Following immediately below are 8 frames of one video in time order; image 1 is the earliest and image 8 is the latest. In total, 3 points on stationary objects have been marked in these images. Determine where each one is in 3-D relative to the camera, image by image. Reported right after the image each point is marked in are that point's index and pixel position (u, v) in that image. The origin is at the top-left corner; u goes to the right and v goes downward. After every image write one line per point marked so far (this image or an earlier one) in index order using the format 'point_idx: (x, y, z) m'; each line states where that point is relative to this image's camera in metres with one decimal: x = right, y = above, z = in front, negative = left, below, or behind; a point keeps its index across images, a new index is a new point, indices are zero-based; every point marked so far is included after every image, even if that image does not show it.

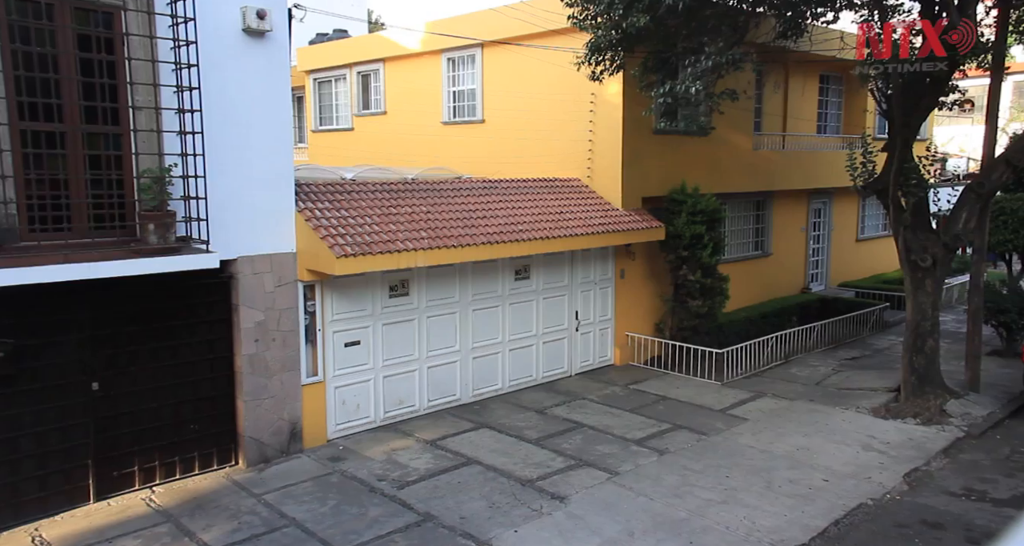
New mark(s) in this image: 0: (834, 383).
0: (+5.1, -1.8, +13.6) m
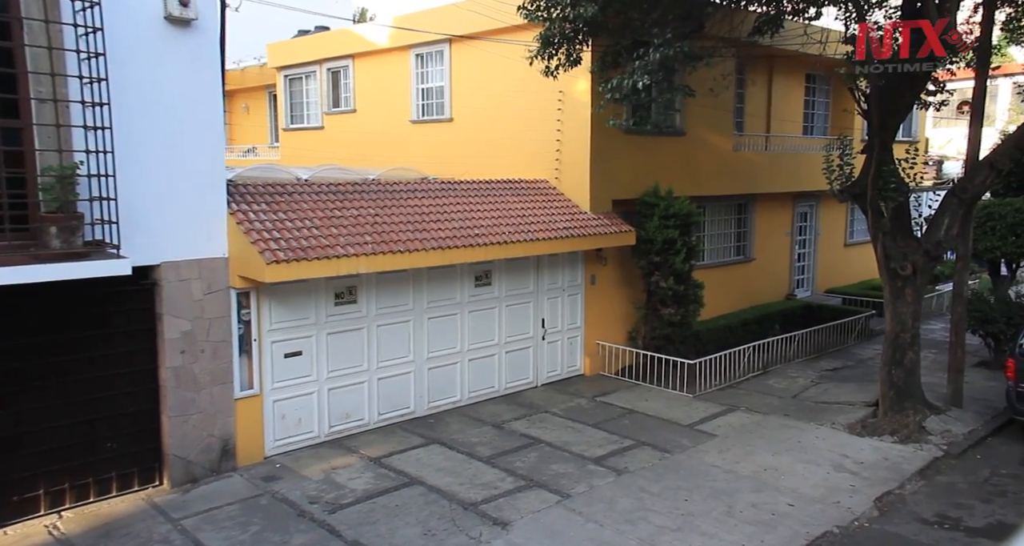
0: (+4.6, -1.9, +13.0) m
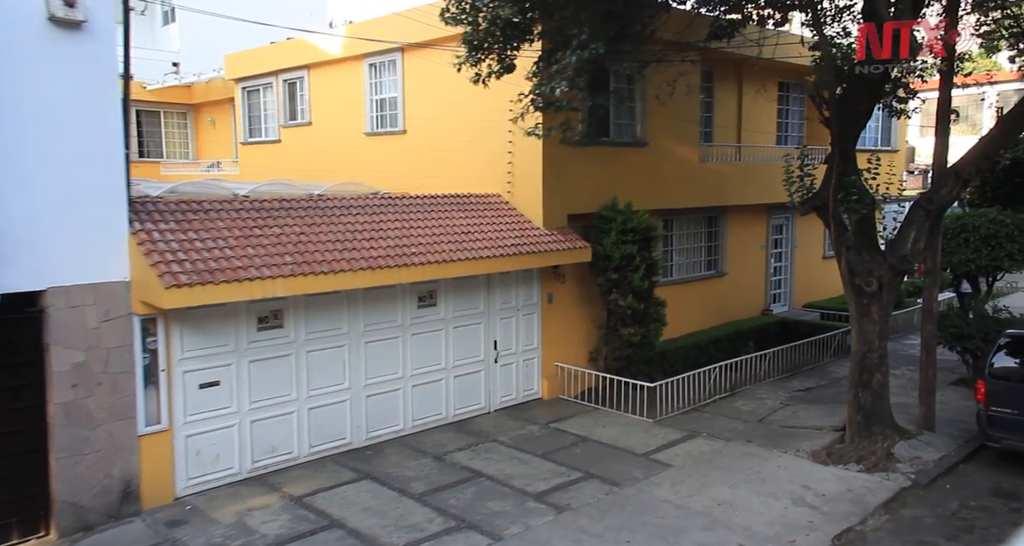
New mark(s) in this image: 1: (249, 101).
0: (+3.8, -2.1, +12.3) m
1: (-5.9, +3.9, +19.2) m
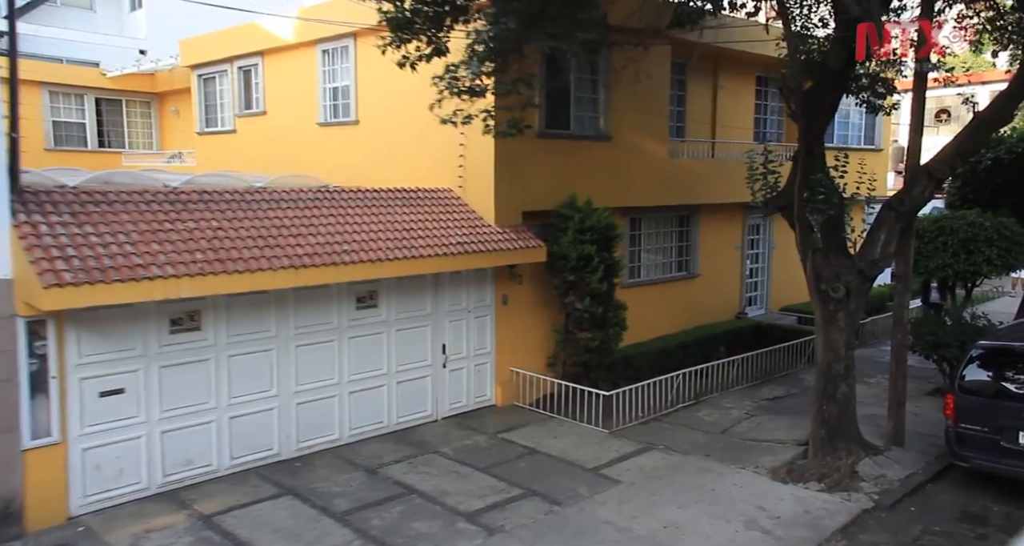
0: (+3.1, -2.2, +11.6) m
1: (-6.6, +4.0, +18.4) m
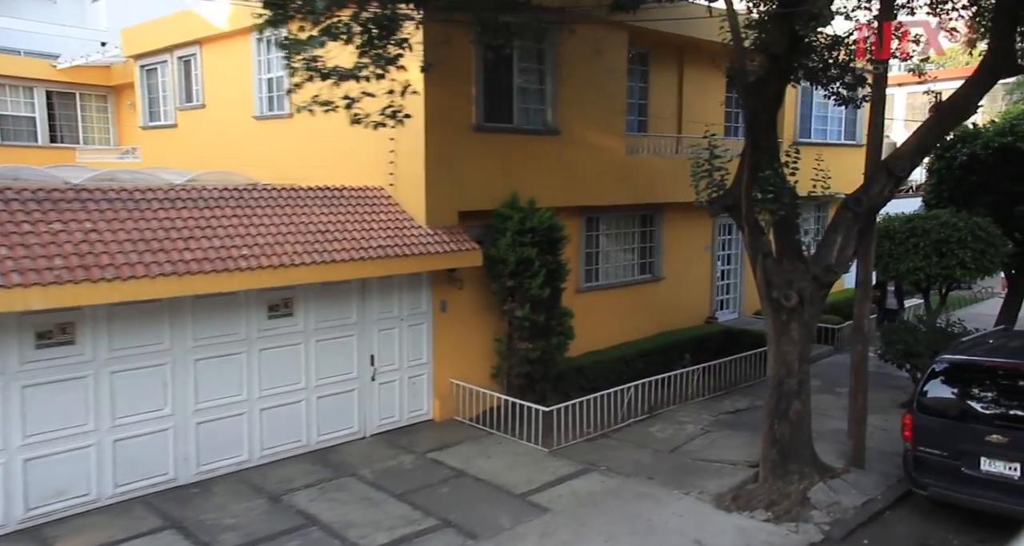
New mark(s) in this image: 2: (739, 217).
0: (+2.3, -2.2, +10.7) m
1: (-7.5, +3.9, +17.5) m
2: (+2.5, +0.6, +9.3) m
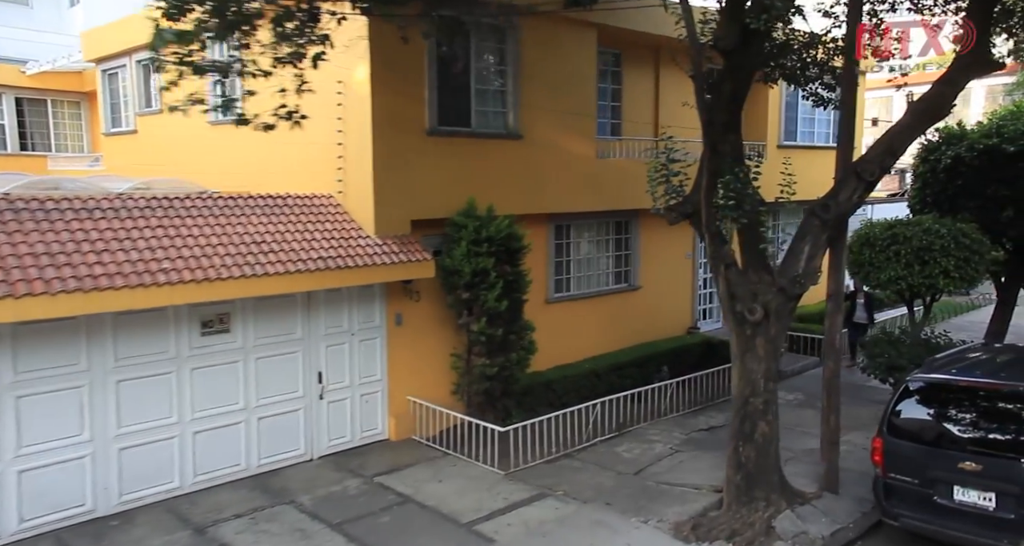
0: (+1.7, -2.4, +10.1) m
1: (-8.0, +3.7, +16.9) m
2: (+1.9, +0.5, +8.7) m
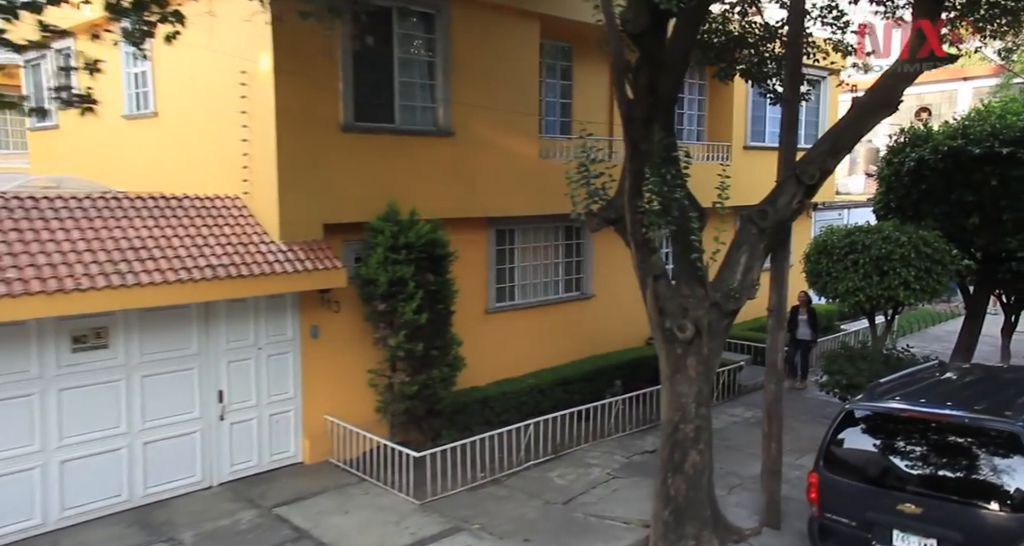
0: (+0.8, -2.5, +9.2) m
1: (-9.0, +3.6, +16.0) m
2: (+1.0, +0.4, +7.8) m
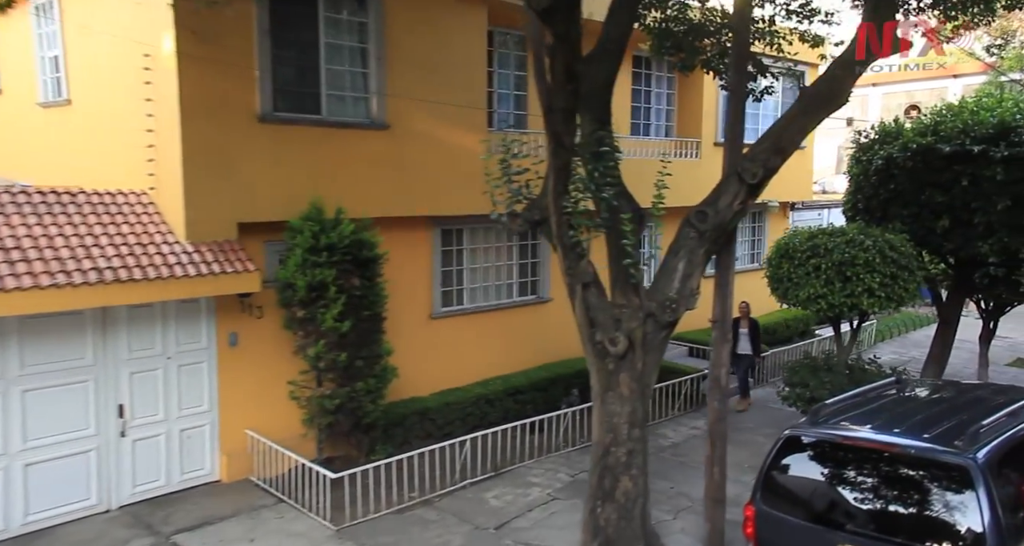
0: (+0.1, -2.5, +8.5) m
1: (-9.7, +3.6, +15.1) m
2: (+0.3, +0.3, +7.1) m
